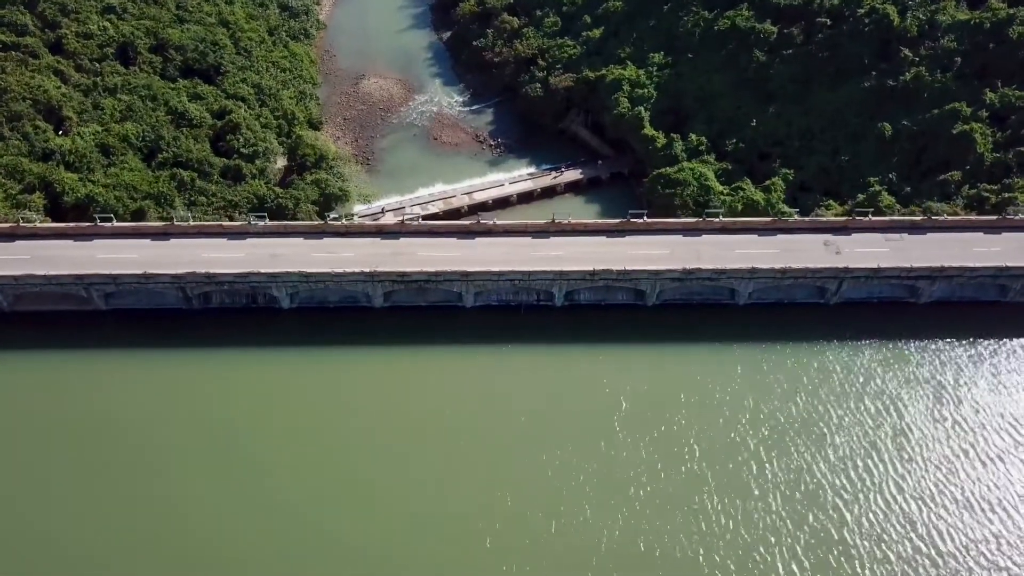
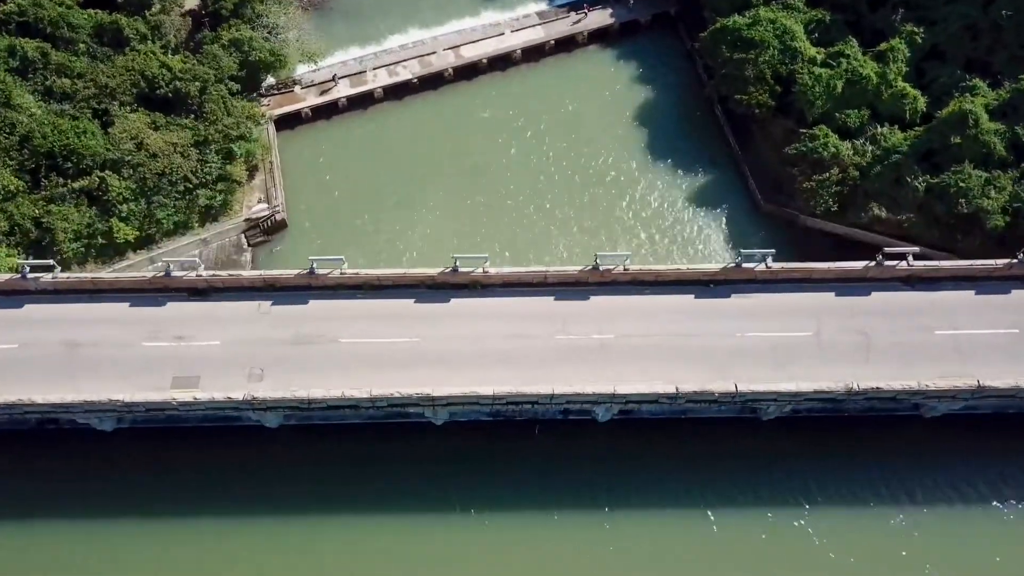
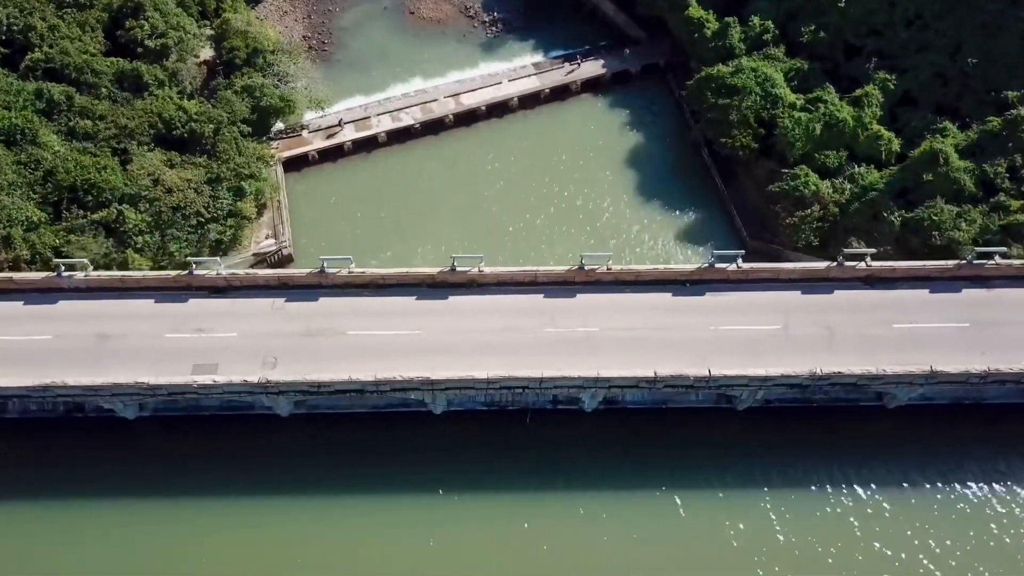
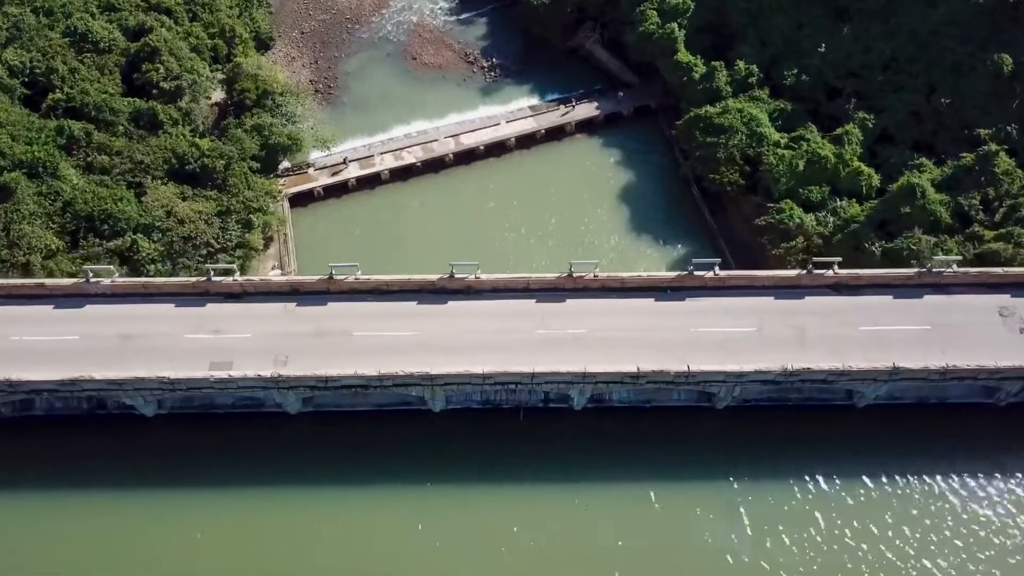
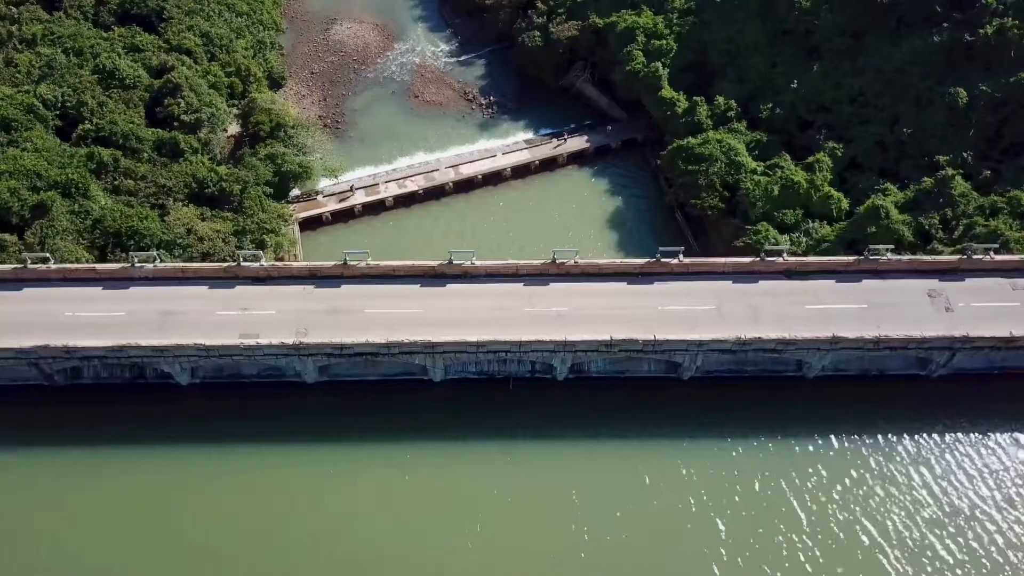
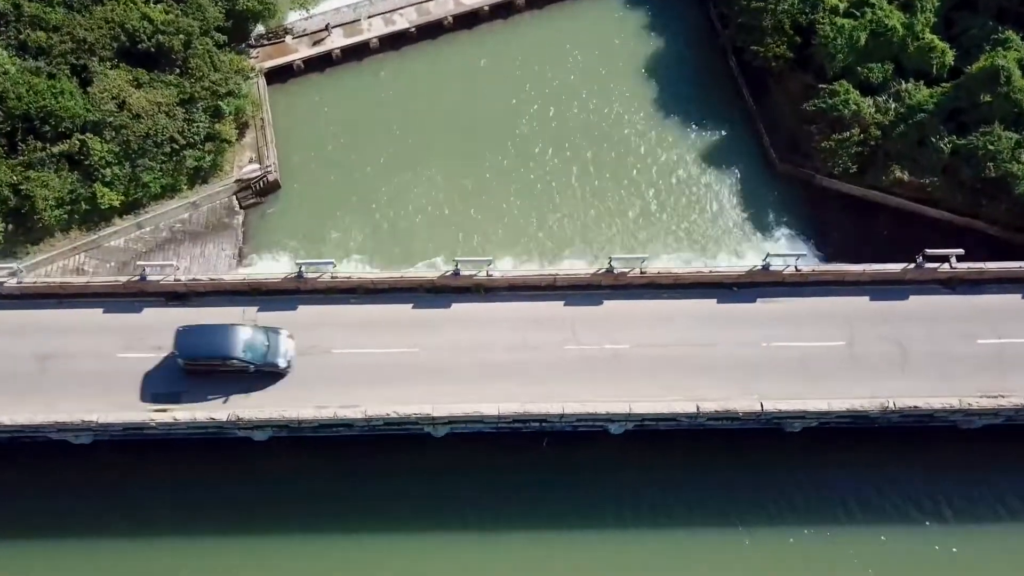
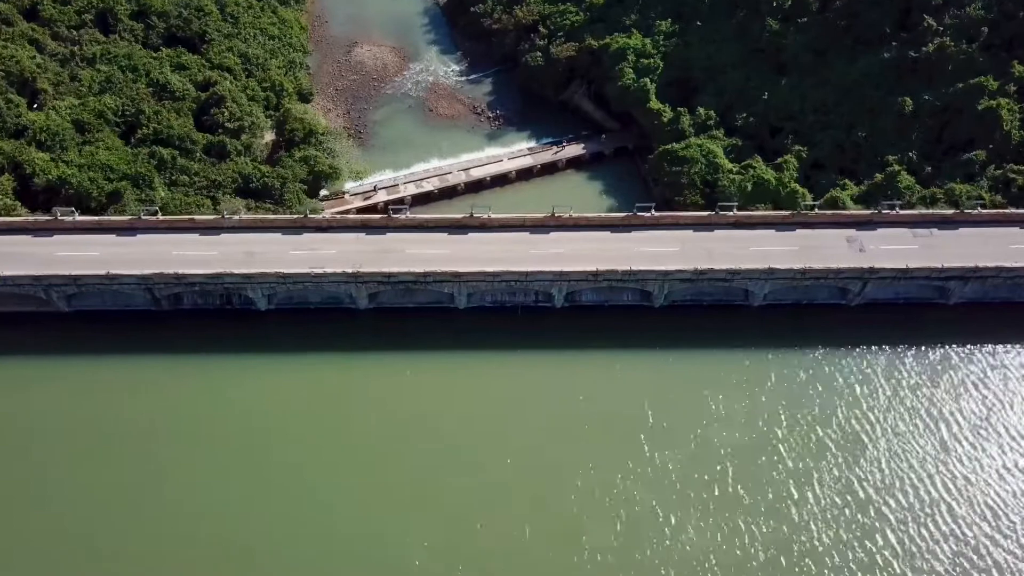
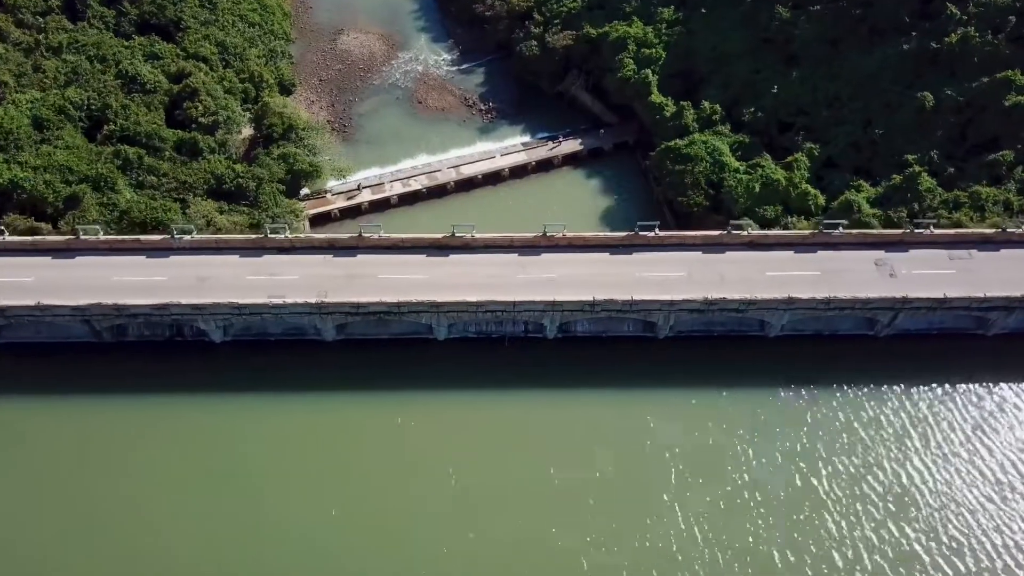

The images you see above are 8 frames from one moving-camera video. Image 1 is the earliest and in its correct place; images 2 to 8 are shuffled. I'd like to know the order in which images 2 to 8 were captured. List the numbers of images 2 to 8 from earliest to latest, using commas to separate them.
7, 8, 5, 4, 3, 2, 6
